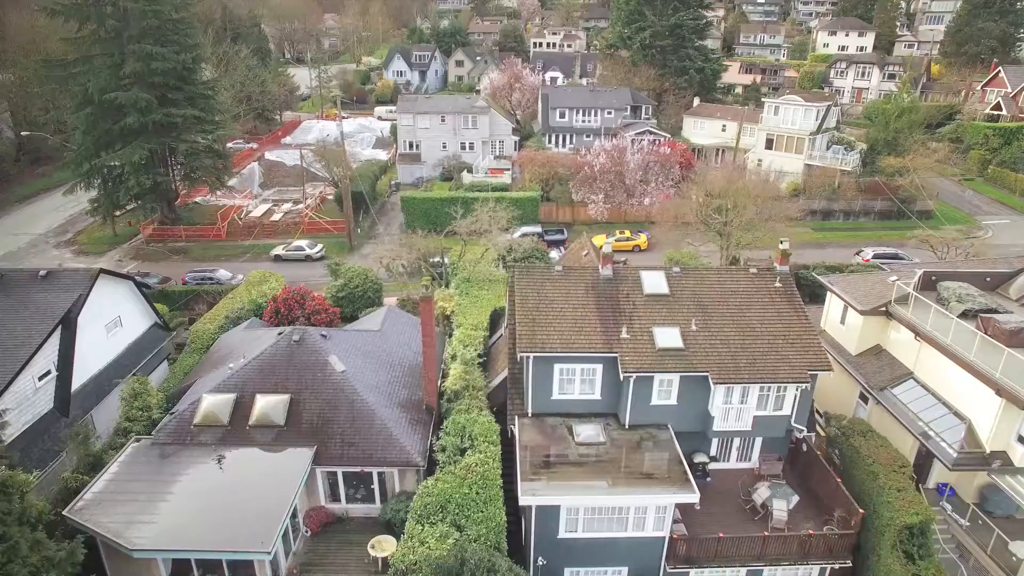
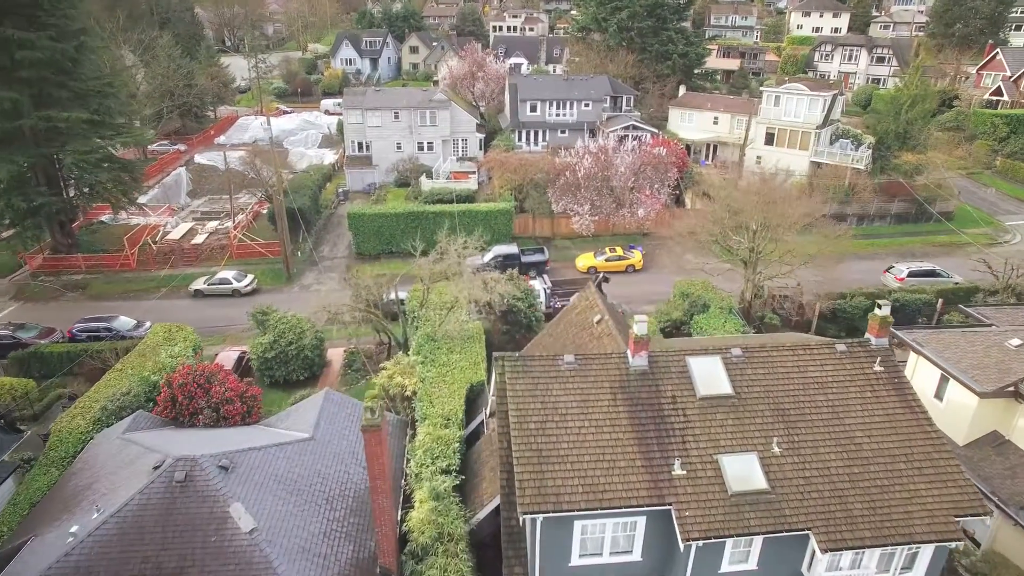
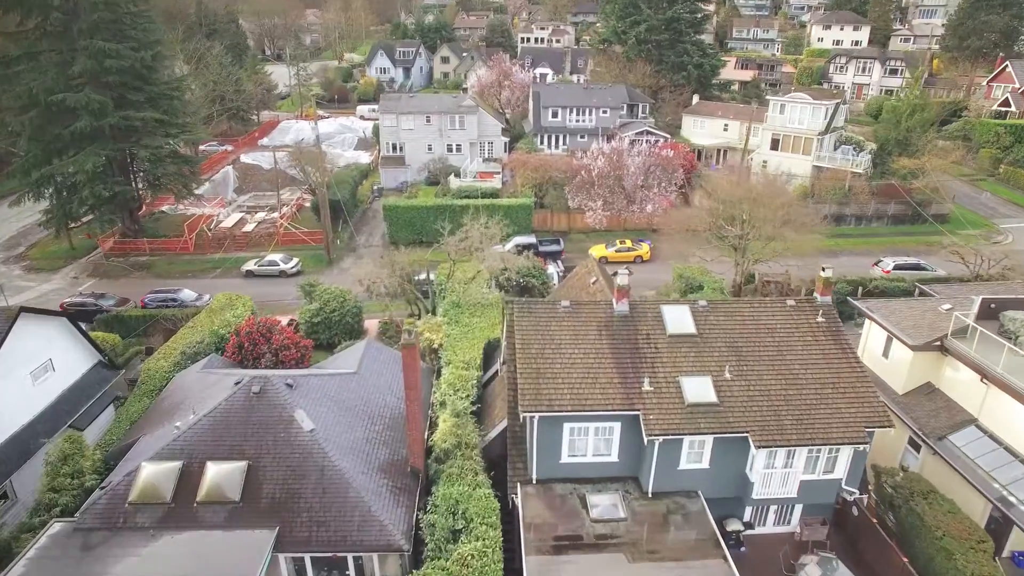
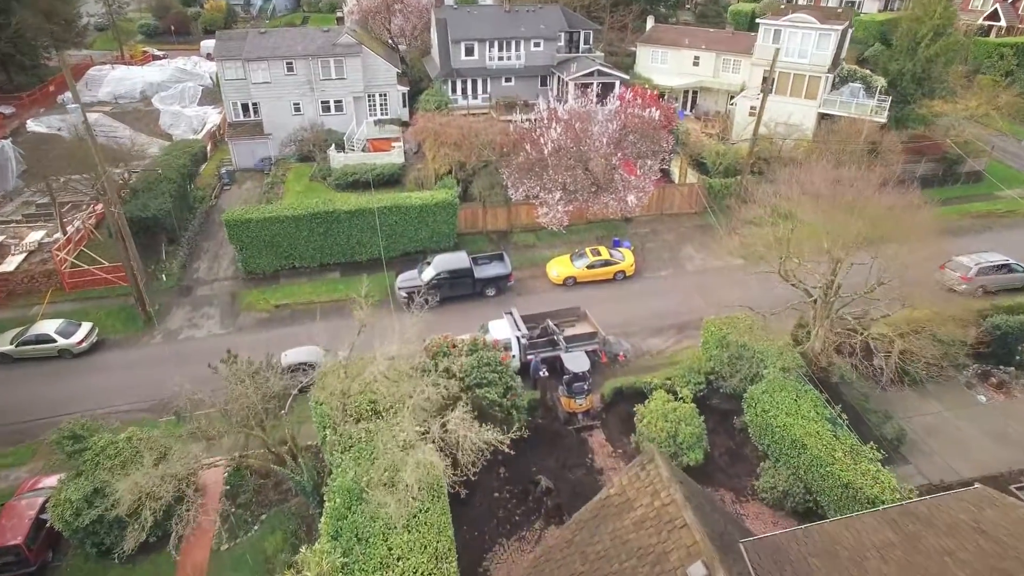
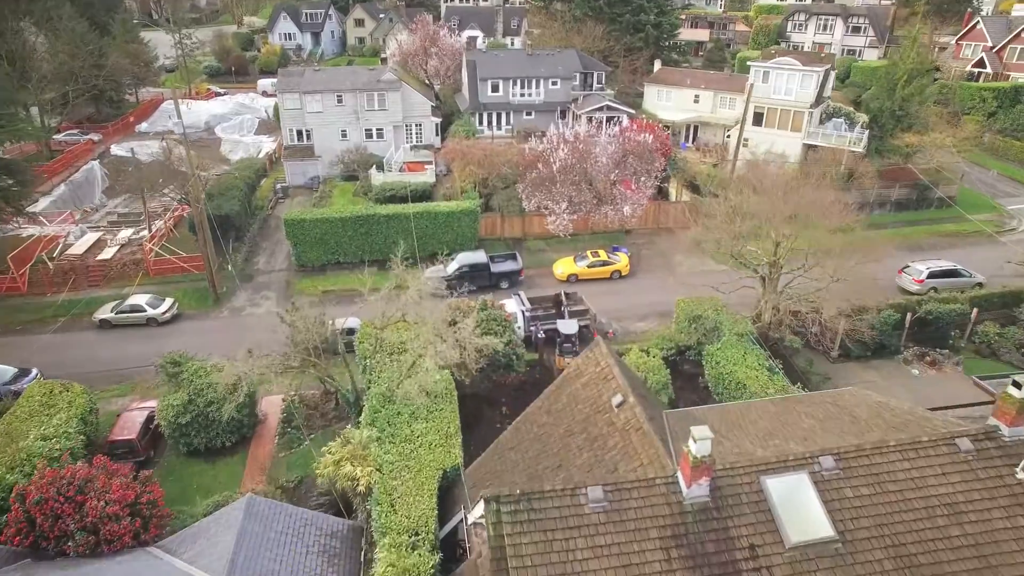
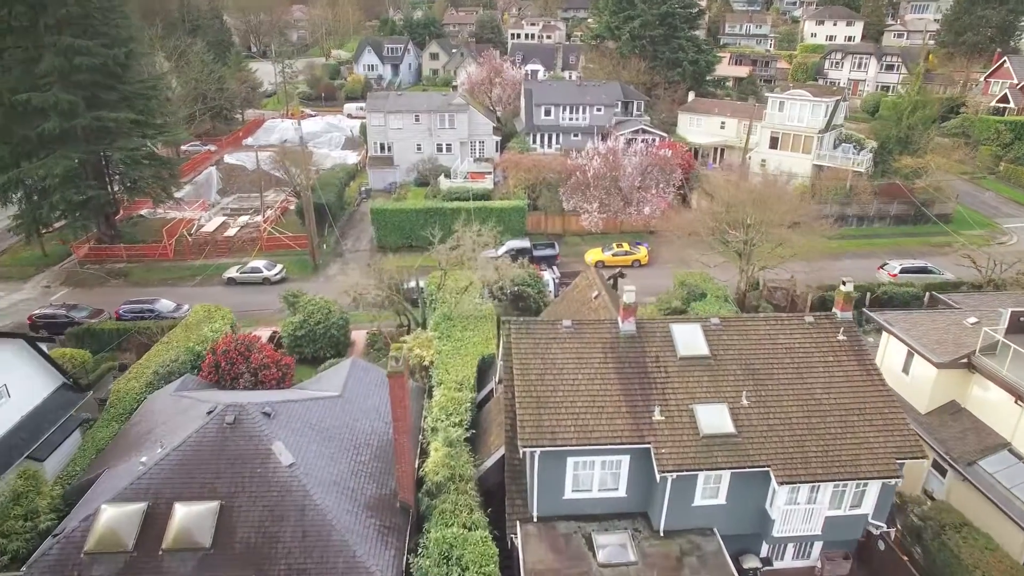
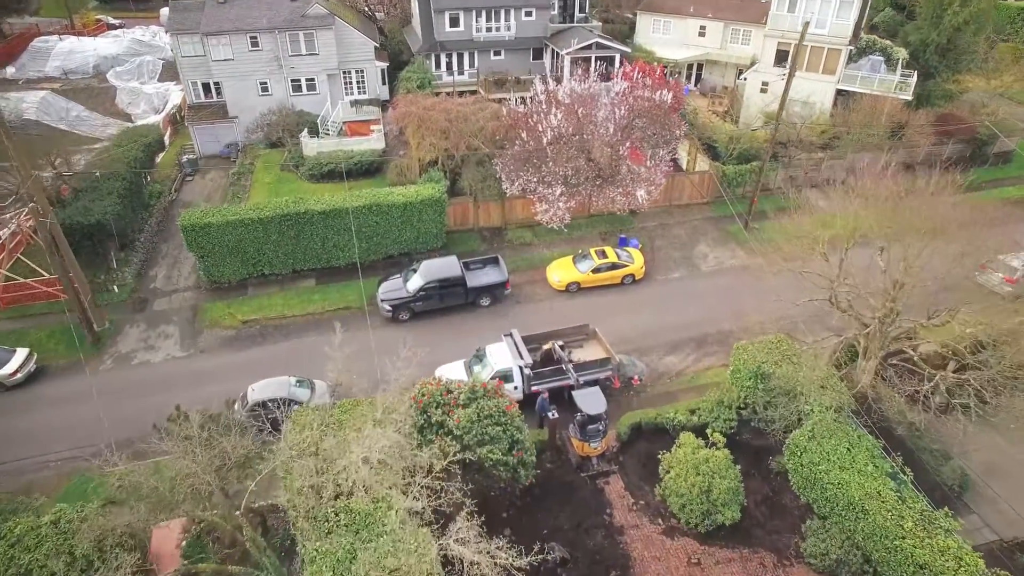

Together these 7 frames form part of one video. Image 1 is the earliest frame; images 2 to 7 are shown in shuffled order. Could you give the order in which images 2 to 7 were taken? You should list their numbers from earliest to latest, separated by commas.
3, 6, 2, 5, 4, 7
